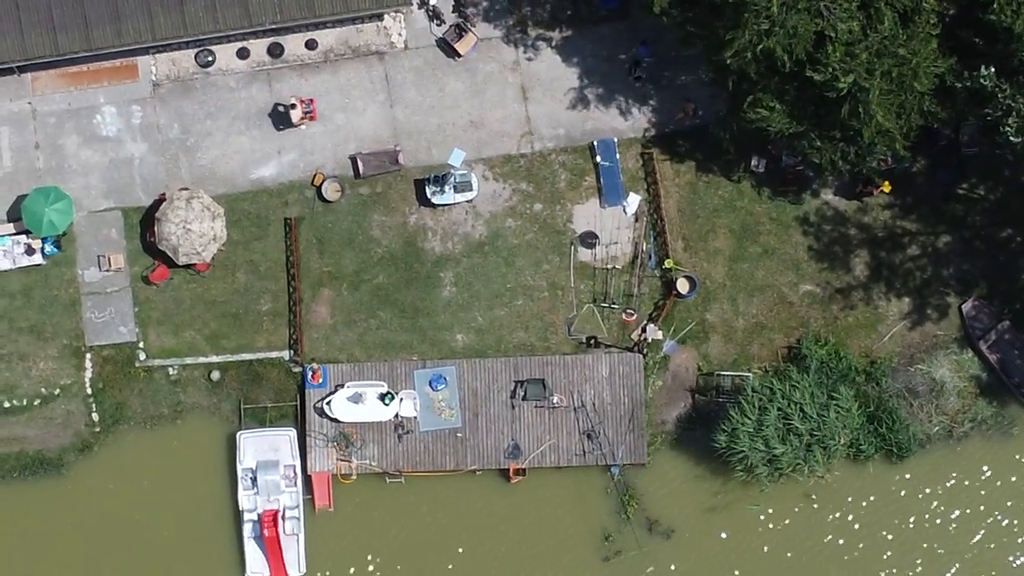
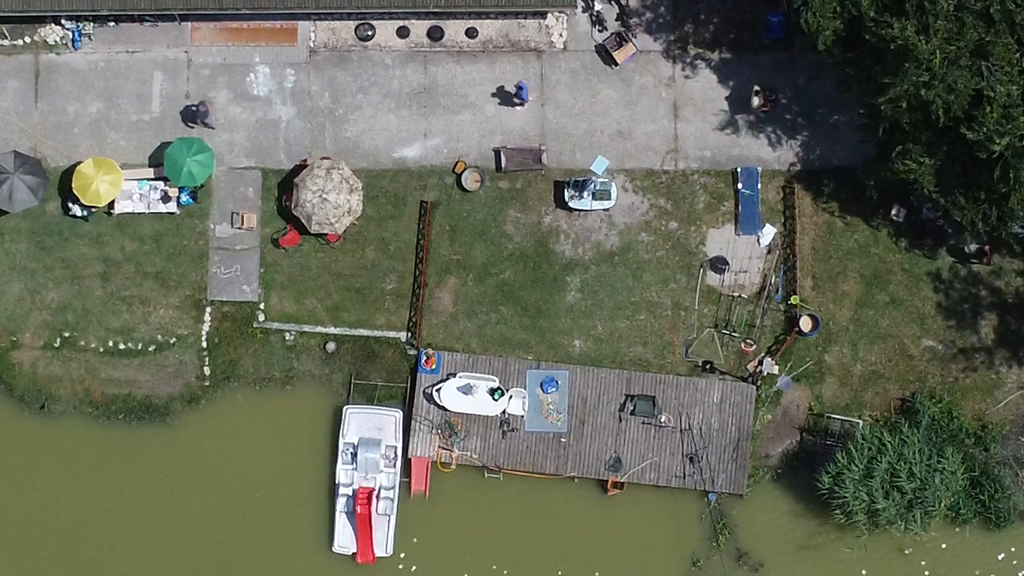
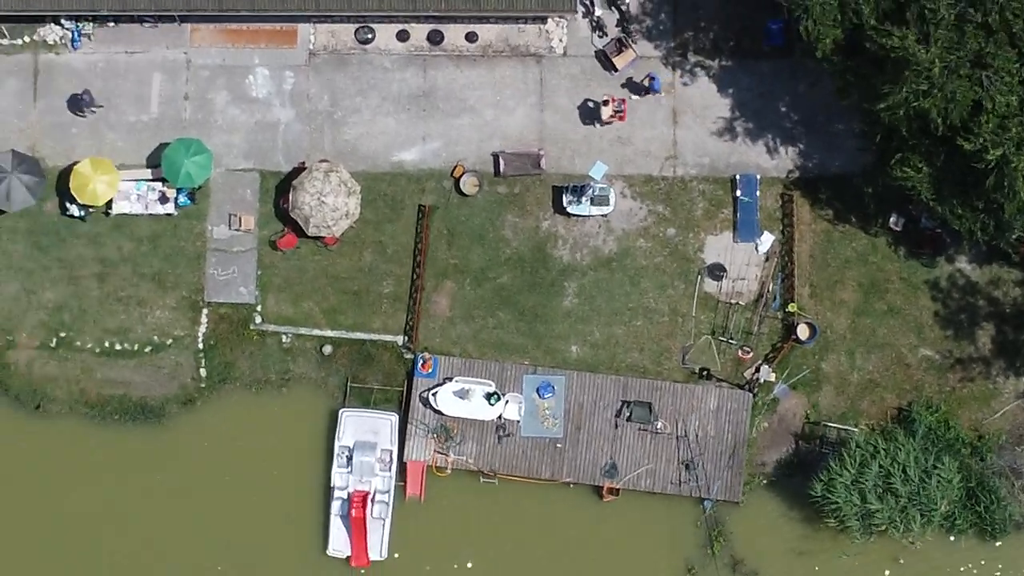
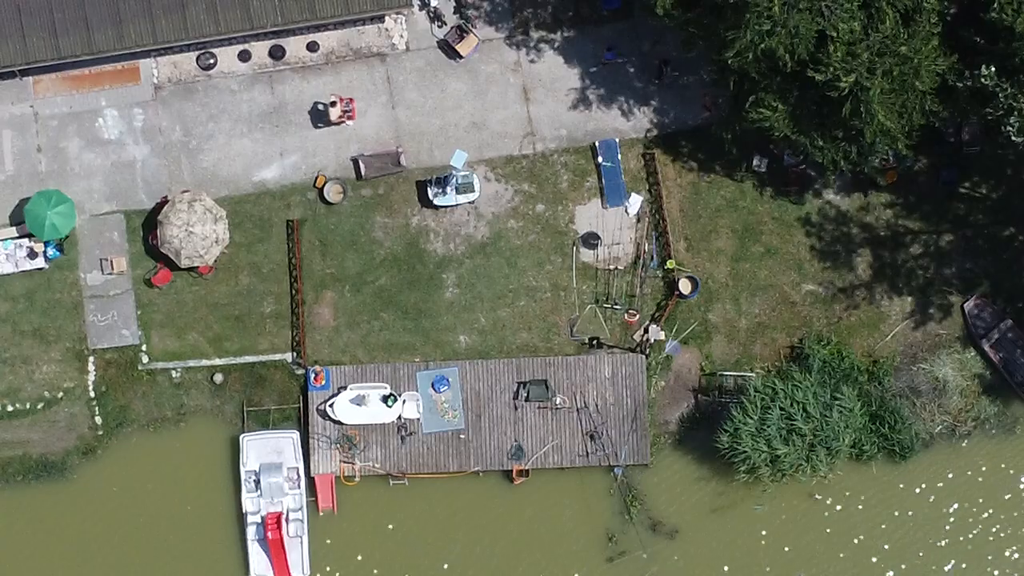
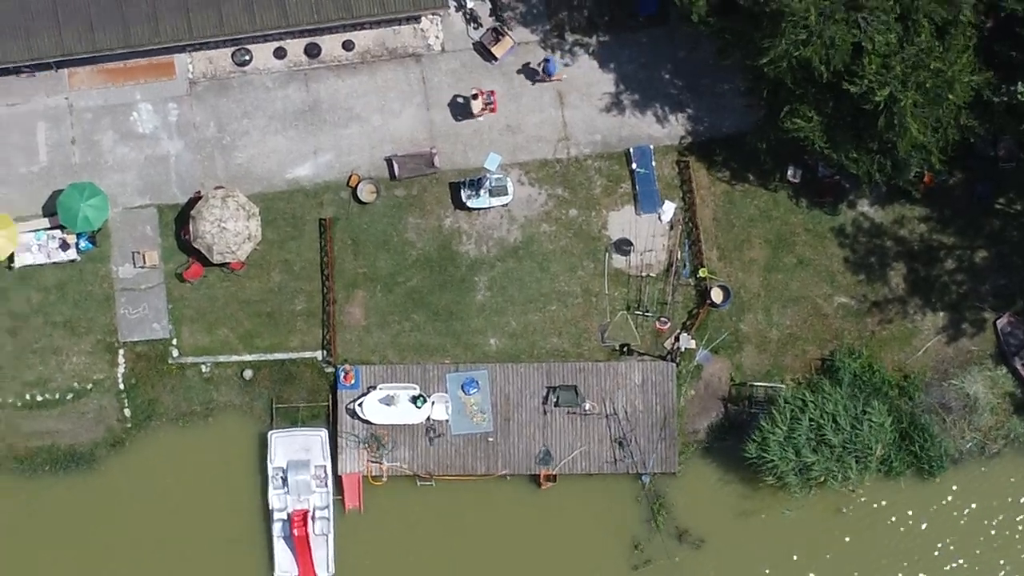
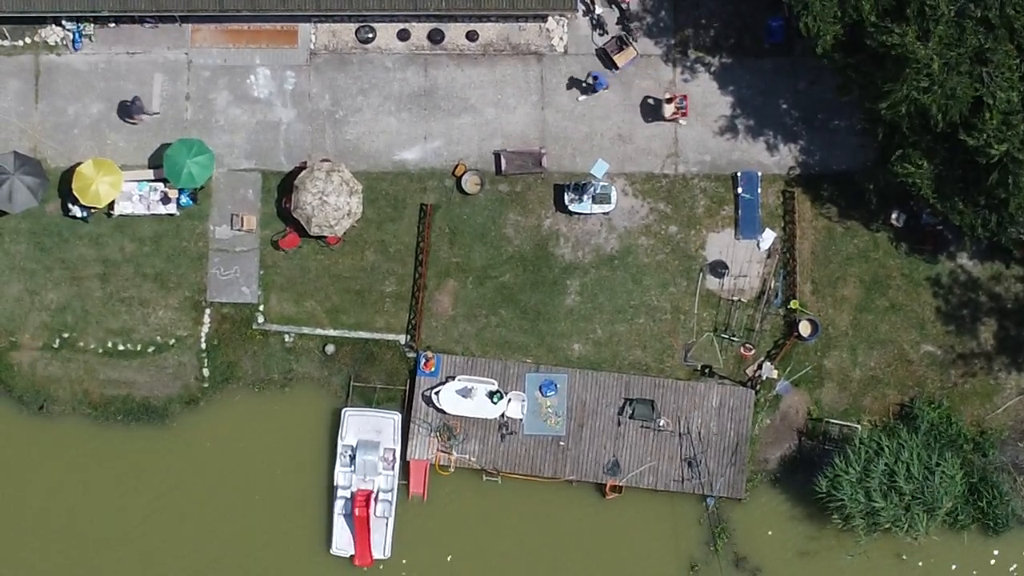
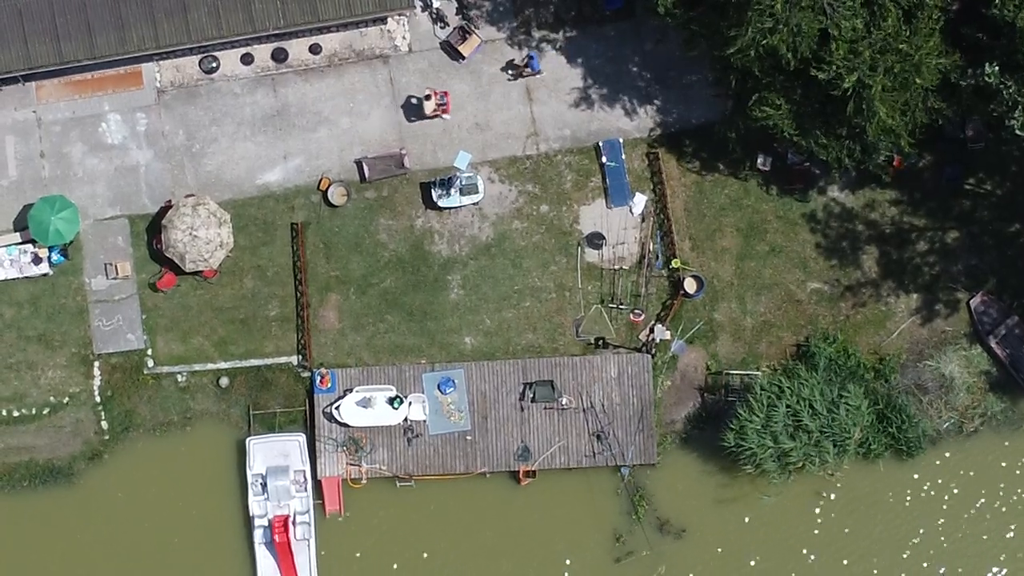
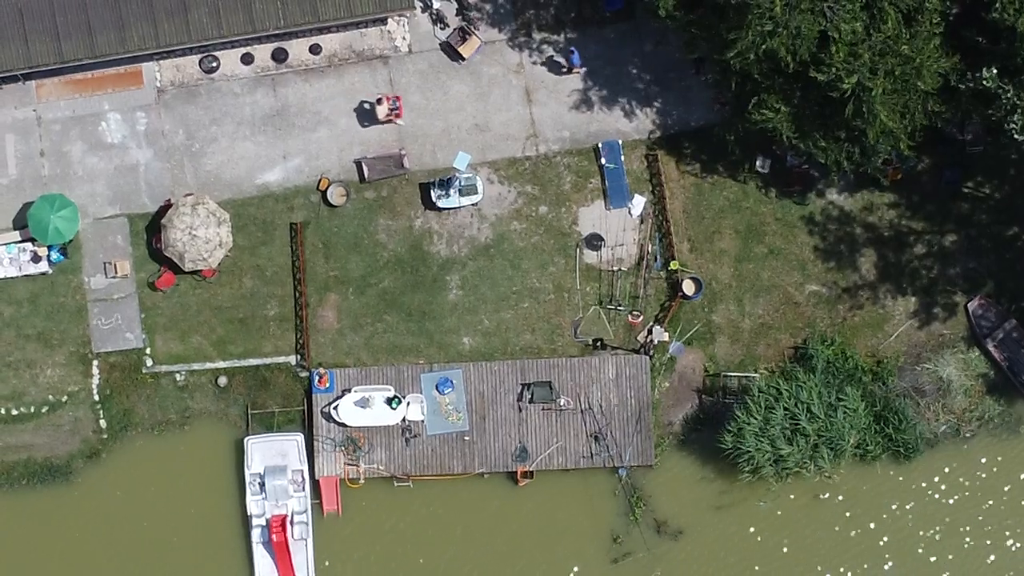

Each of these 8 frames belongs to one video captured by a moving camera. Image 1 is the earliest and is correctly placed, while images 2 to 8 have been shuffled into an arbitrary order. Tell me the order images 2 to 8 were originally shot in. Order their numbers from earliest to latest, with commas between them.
4, 8, 7, 5, 3, 6, 2
